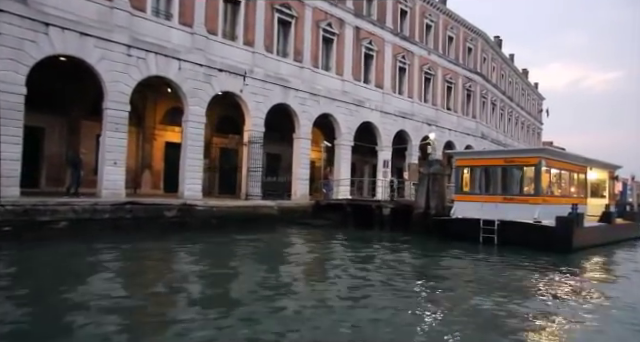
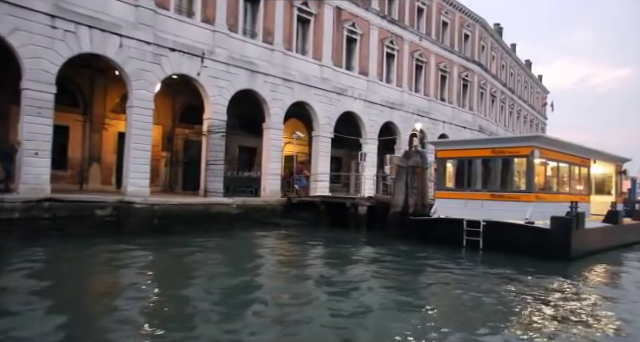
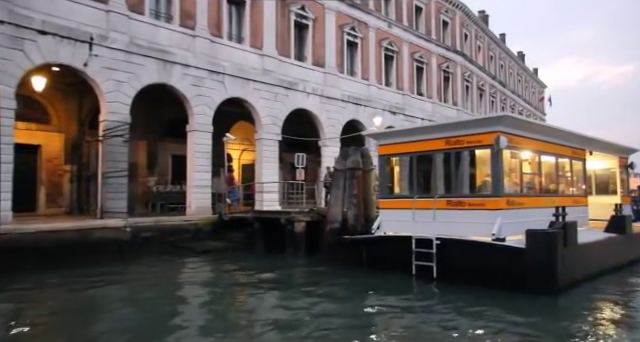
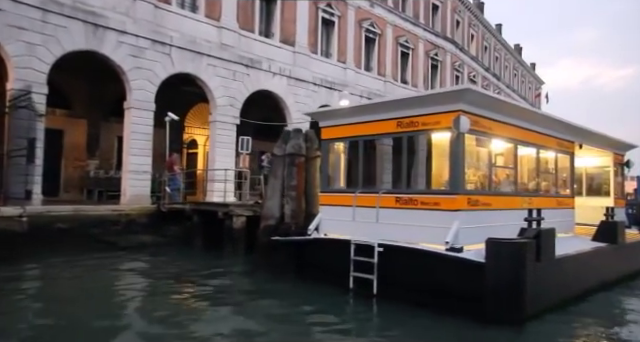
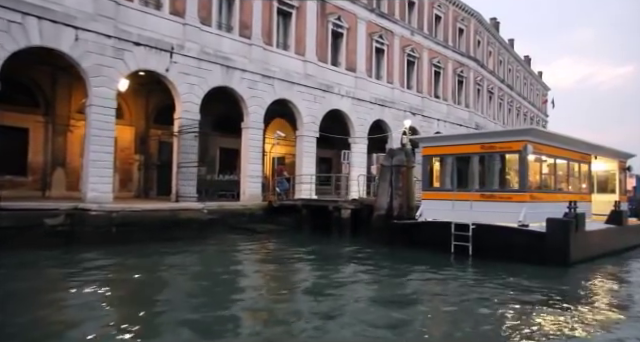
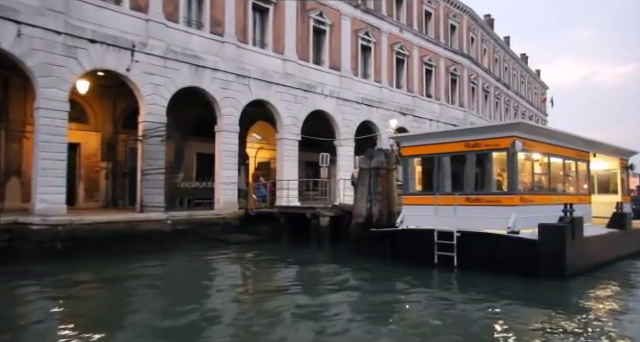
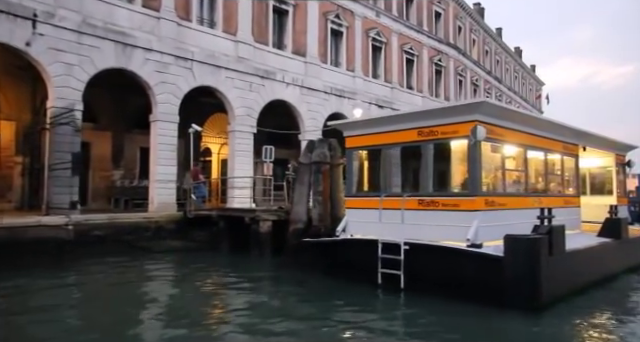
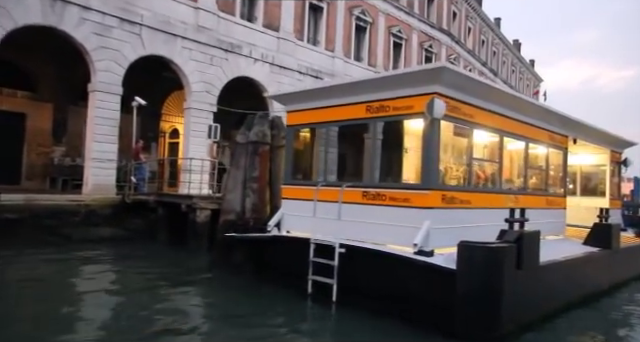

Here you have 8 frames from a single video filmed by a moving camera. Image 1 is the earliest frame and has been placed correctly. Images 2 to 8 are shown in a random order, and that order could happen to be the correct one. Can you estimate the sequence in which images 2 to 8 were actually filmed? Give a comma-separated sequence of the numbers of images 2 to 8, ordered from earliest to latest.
2, 5, 6, 3, 7, 4, 8
